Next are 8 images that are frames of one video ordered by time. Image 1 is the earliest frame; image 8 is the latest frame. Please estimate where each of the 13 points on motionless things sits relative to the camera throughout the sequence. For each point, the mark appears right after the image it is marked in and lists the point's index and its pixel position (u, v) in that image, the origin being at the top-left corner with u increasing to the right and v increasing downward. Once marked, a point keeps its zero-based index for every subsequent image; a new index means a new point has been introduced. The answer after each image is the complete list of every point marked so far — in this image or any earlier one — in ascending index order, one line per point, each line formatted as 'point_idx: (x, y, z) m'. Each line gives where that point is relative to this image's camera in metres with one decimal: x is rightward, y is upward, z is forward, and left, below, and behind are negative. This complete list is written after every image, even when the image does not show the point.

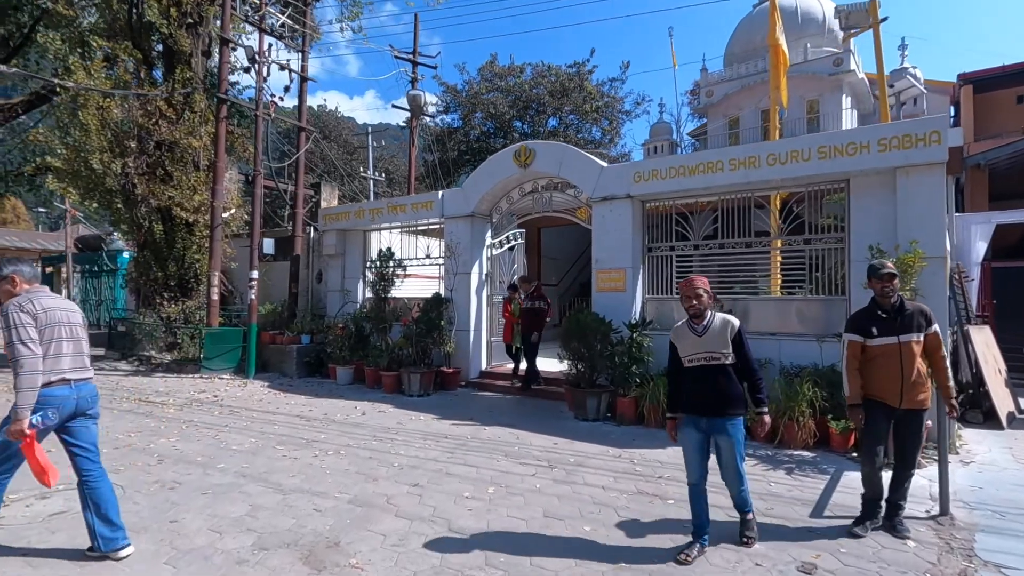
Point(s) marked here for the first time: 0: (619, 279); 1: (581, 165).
0: (+1.7, +0.2, +8.7) m
1: (+1.2, +2.1, +9.1) m
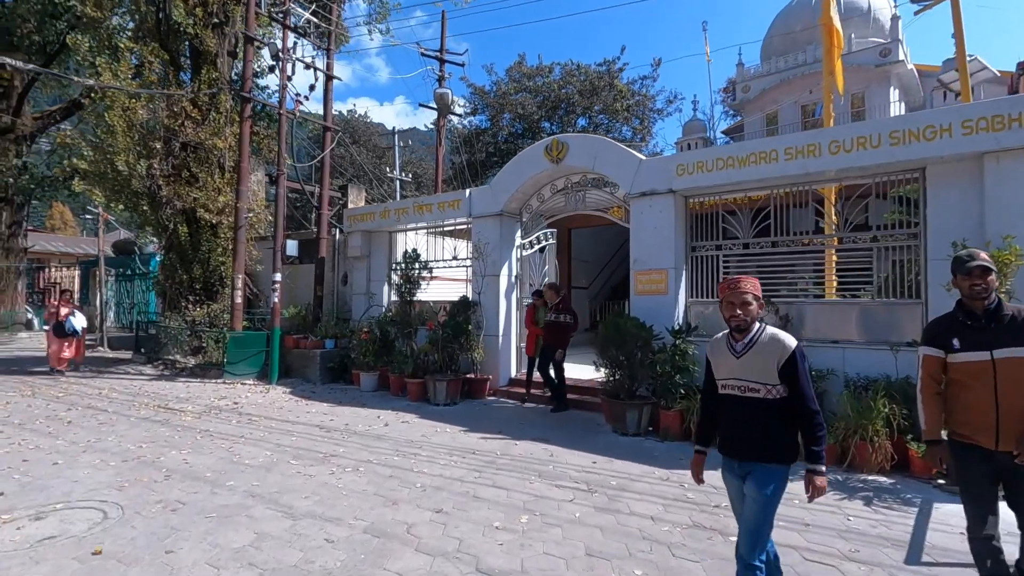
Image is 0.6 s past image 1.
0: (+2.2, +0.1, +8.0) m
1: (+1.7, +2.0, +8.5) m
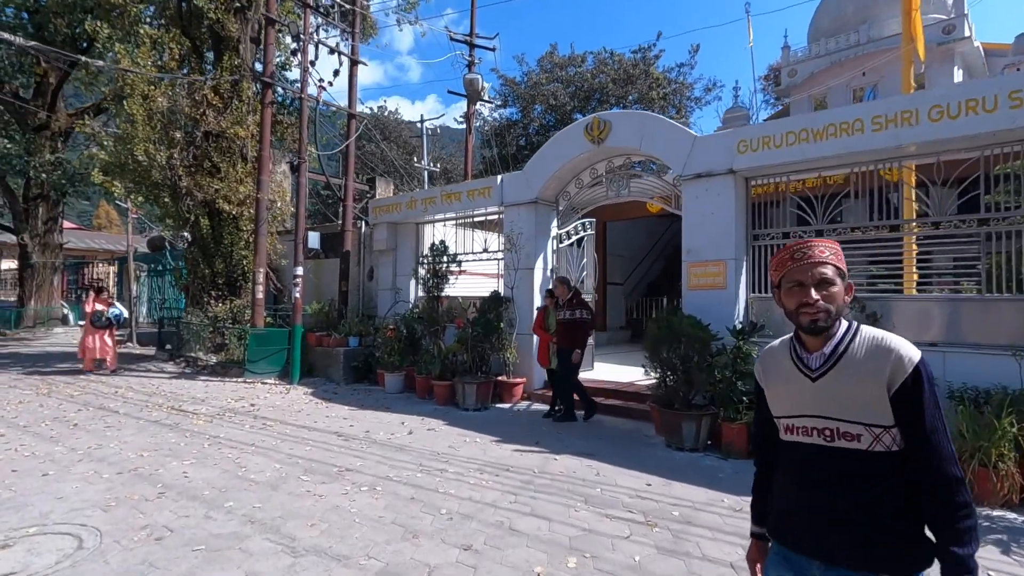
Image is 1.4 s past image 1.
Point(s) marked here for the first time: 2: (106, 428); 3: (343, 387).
0: (+2.7, +0.2, +7.1) m
1: (+2.2, +2.1, +7.5) m
2: (-5.1, -1.8, +6.8) m
3: (-3.2, -1.9, +10.0) m
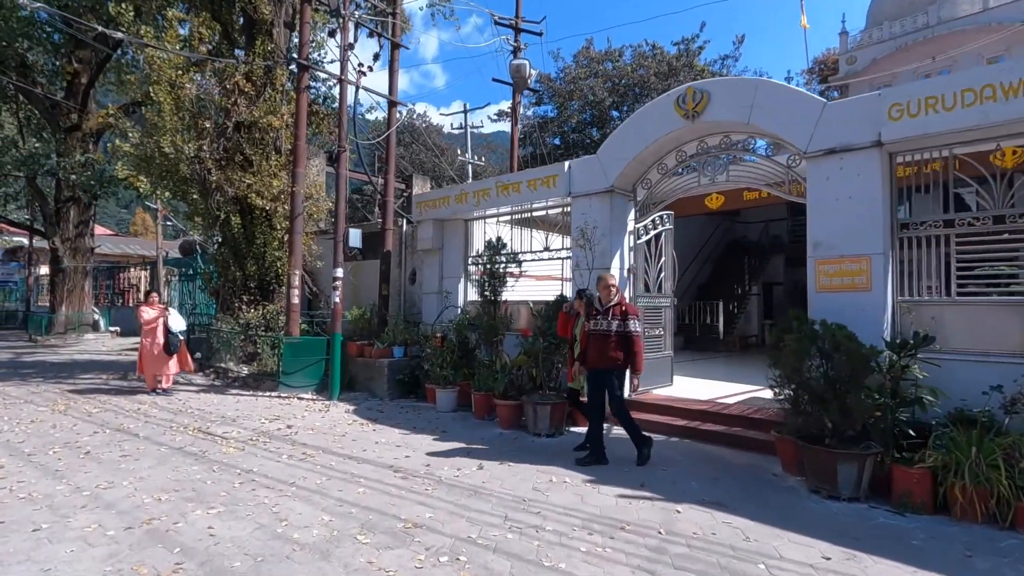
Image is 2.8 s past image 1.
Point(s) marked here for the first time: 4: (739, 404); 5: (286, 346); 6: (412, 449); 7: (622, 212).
0: (+3.7, +0.2, +5.7) m
1: (+3.2, +2.1, +6.2) m
2: (-4.2, -1.8, +5.7) m
3: (-2.1, -1.9, +8.9) m
4: (+3.2, -1.6, +7.4) m
5: (-4.0, -1.0, +9.4) m
6: (-1.2, -1.9, +6.2) m
7: (+1.6, +1.1, +8.0) m
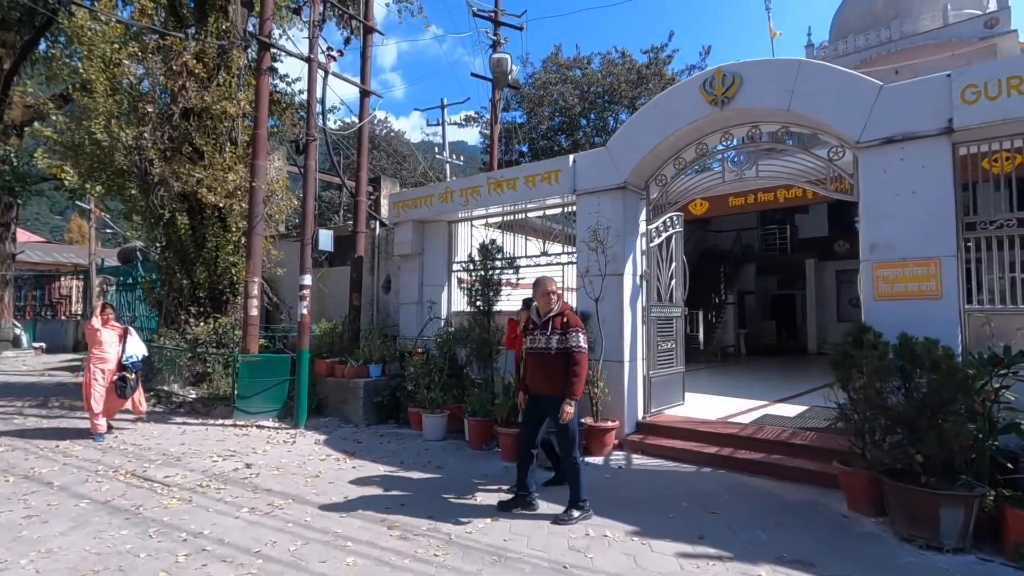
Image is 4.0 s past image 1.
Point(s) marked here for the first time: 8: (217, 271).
0: (+3.8, +0.1, +5.0) m
1: (+3.3, +2.0, +5.5) m
2: (-4.0, -1.9, +4.4) m
3: (-2.1, -2.1, +7.7) m
4: (+3.2, -1.7, +6.7) m
5: (-4.1, -1.2, +8.1) m
6: (-1.0, -1.9, +5.1) m
7: (+1.6, +1.0, +7.2) m
8: (-5.4, +0.3, +9.8) m
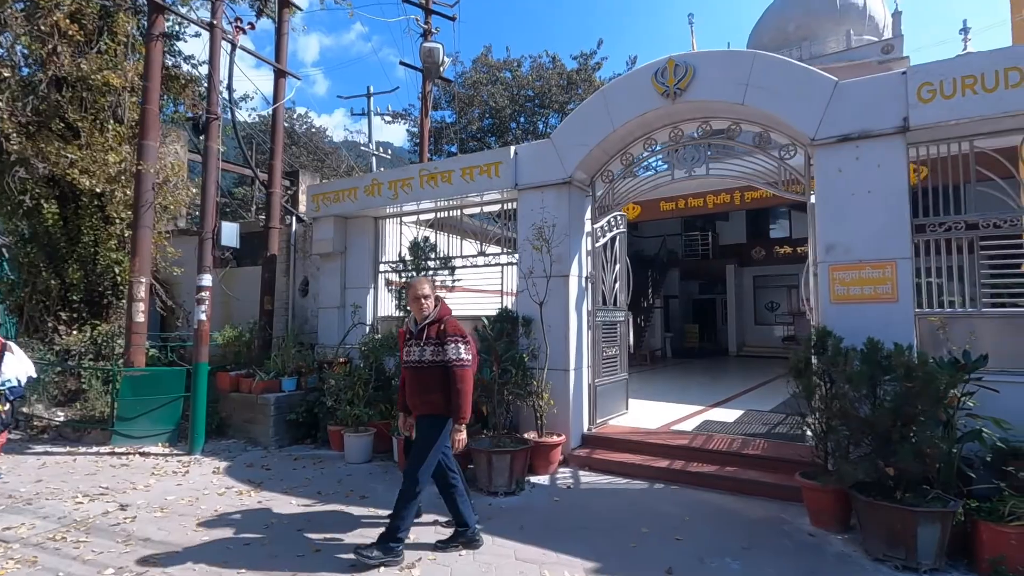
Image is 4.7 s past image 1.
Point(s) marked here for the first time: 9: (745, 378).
0: (+3.3, +0.1, +4.8) m
1: (+2.7, +2.0, +5.3) m
2: (-4.4, -1.9, +3.2) m
3: (-3.0, -2.1, +6.7) m
4: (+2.5, -1.8, +6.4) m
5: (-4.9, -1.2, +6.8) m
6: (-1.5, -2.0, +4.2) m
7: (+0.8, +1.0, +6.7) m
8: (-6.5, +0.3, +8.4) m
9: (+6.1, -2.4, +14.2) m
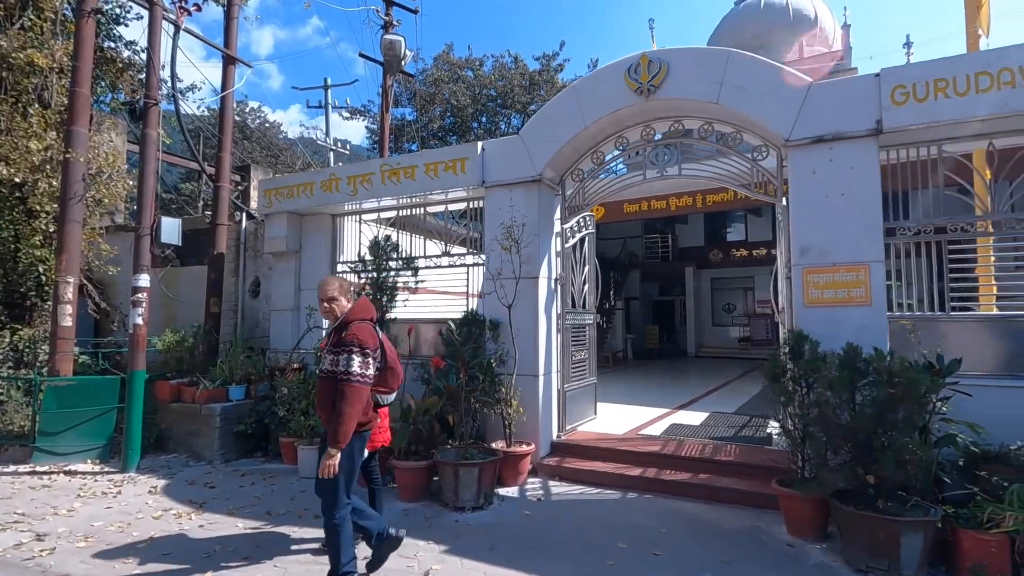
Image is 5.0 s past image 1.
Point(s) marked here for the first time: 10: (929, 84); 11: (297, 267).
0: (+3.0, +0.1, +4.8) m
1: (+2.4, +2.0, +5.2) m
2: (-4.5, -1.9, +2.6) m
3: (-3.4, -2.1, +6.2) m
4: (+2.1, -1.8, +6.3) m
5: (-5.3, -1.2, +6.2) m
6: (-1.7, -2.0, +3.8) m
7: (+0.4, +1.0, +6.5) m
8: (-7.0, +0.3, +7.6) m
9: (+5.2, -2.4, +14.3) m
10: (+3.5, +1.7, +4.5) m
11: (-3.2, +0.3, +8.0) m
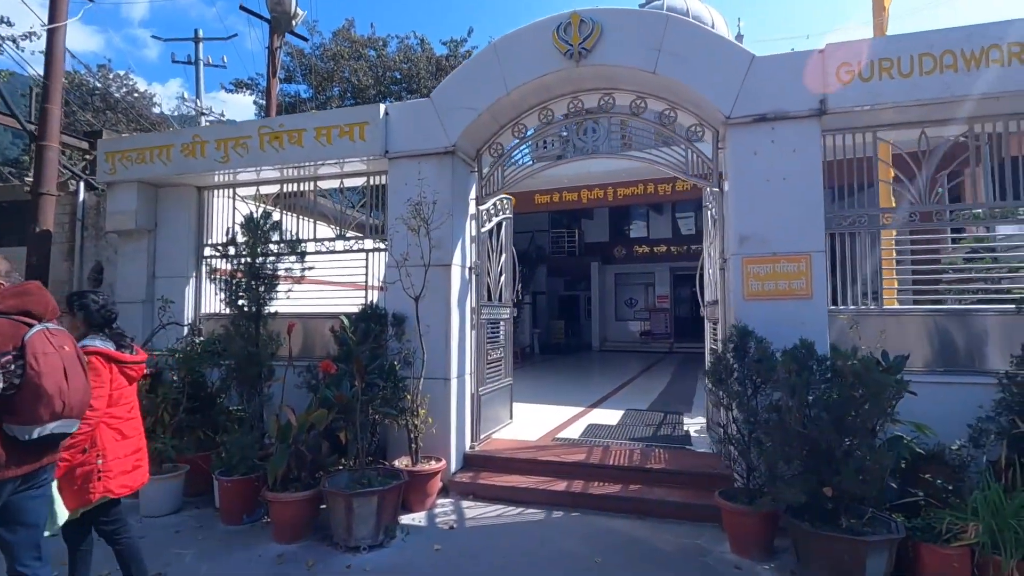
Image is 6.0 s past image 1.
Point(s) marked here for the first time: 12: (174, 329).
0: (+2.3, +0.1, +4.4) m
1: (+1.7, +2.1, +4.7) m
2: (-4.7, -1.8, +0.9) m
3: (-4.2, -2.0, +4.7) m
4: (+1.1, -1.7, +5.8) m
5: (-6.2, -1.1, +4.3) m
6: (-2.2, -1.9, +2.7) m
7: (-0.5, +1.1, +5.6) m
8: (-8.0, +0.5, +5.4) m
9: (+2.7, -2.3, +14.2) m
10: (+2.9, +1.8, +4.3) m
11: (-4.4, +0.5, +6.5) m
12: (-4.0, -0.5, +6.4) m
